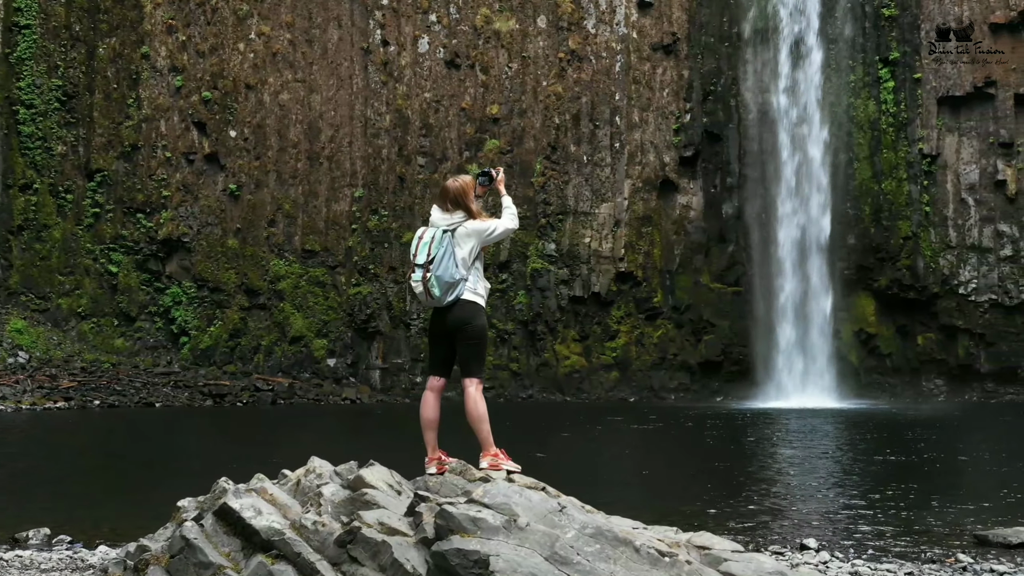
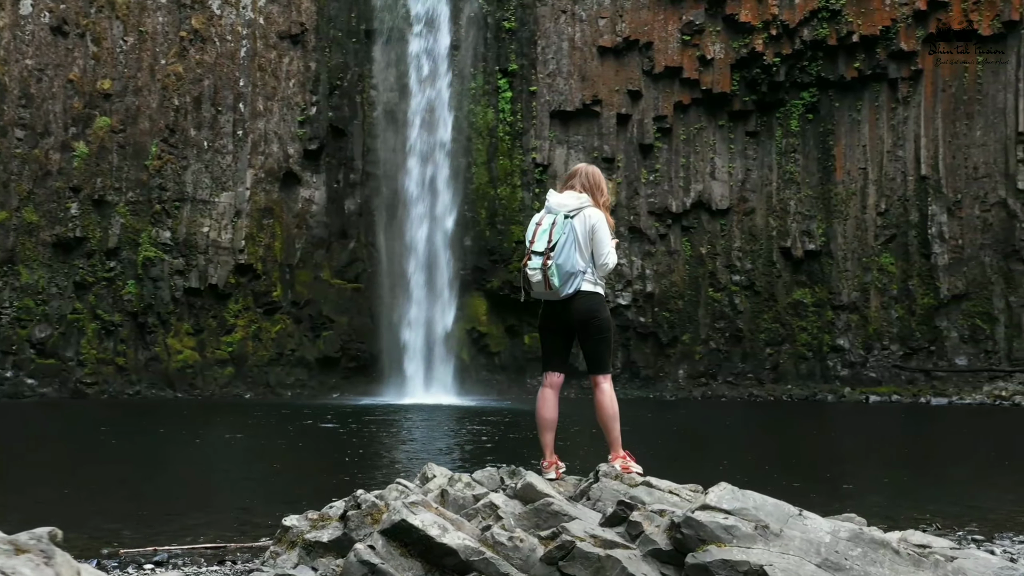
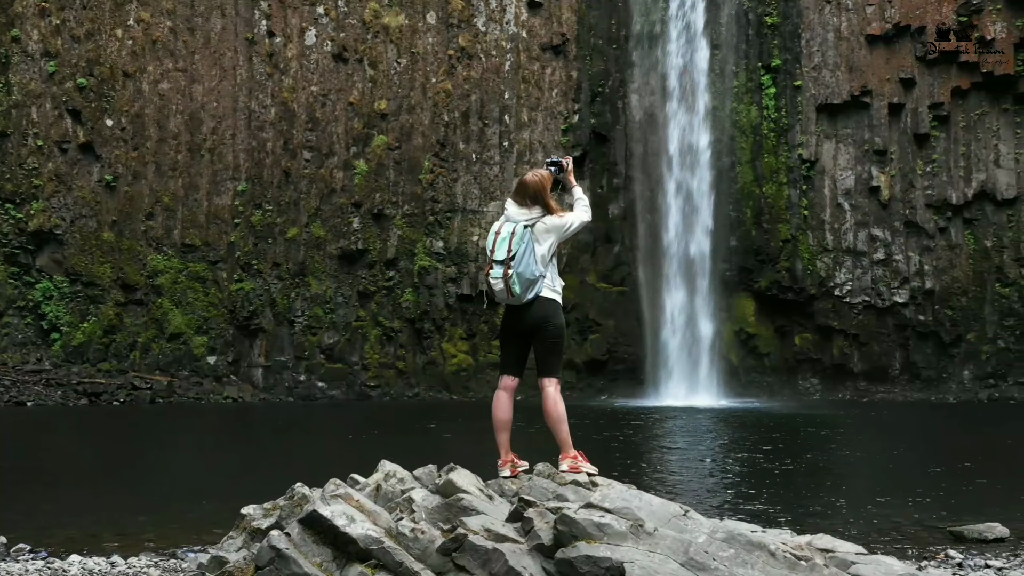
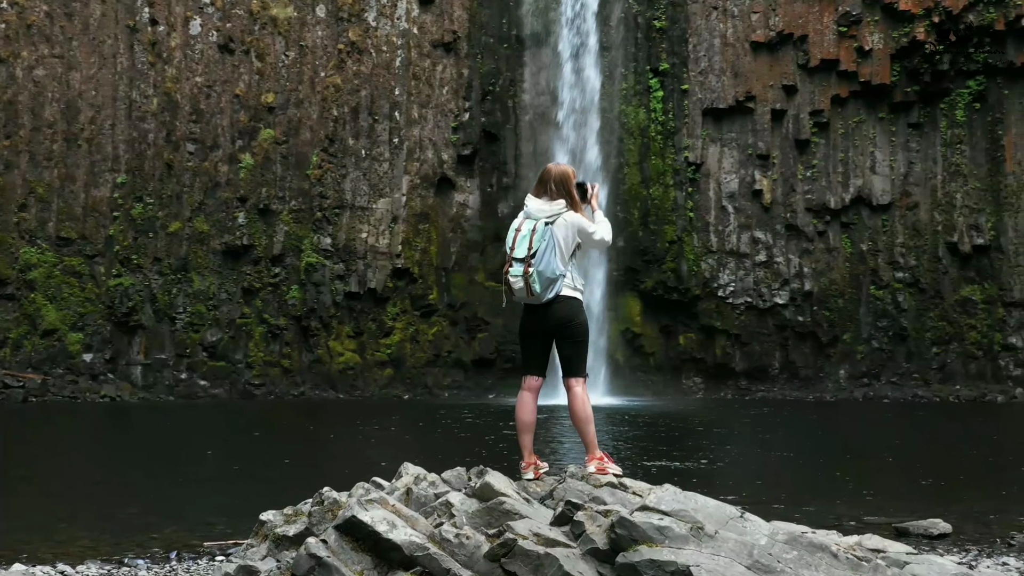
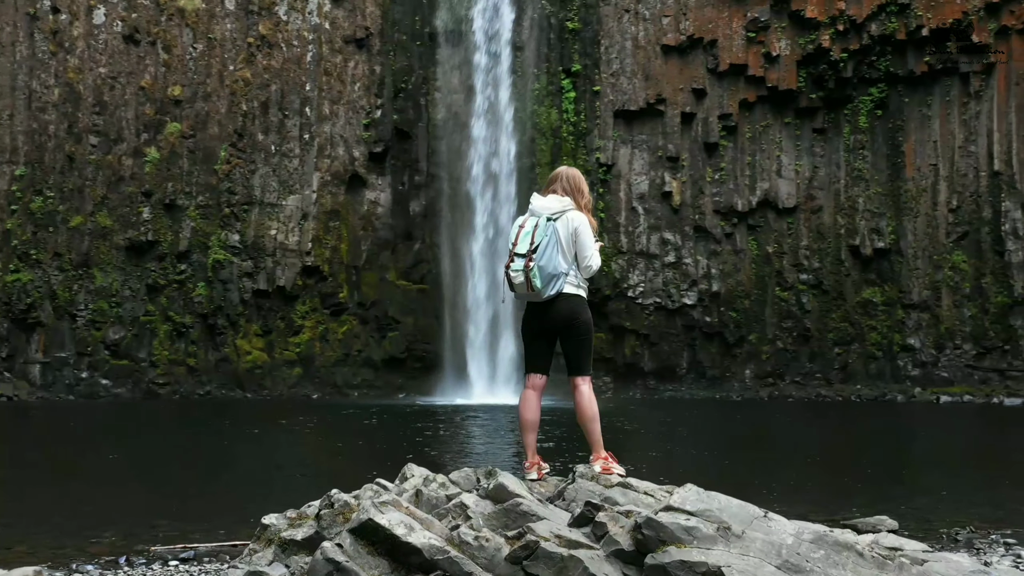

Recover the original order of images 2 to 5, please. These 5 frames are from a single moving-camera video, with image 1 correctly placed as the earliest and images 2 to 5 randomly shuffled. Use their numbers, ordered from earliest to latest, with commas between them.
3, 4, 5, 2
